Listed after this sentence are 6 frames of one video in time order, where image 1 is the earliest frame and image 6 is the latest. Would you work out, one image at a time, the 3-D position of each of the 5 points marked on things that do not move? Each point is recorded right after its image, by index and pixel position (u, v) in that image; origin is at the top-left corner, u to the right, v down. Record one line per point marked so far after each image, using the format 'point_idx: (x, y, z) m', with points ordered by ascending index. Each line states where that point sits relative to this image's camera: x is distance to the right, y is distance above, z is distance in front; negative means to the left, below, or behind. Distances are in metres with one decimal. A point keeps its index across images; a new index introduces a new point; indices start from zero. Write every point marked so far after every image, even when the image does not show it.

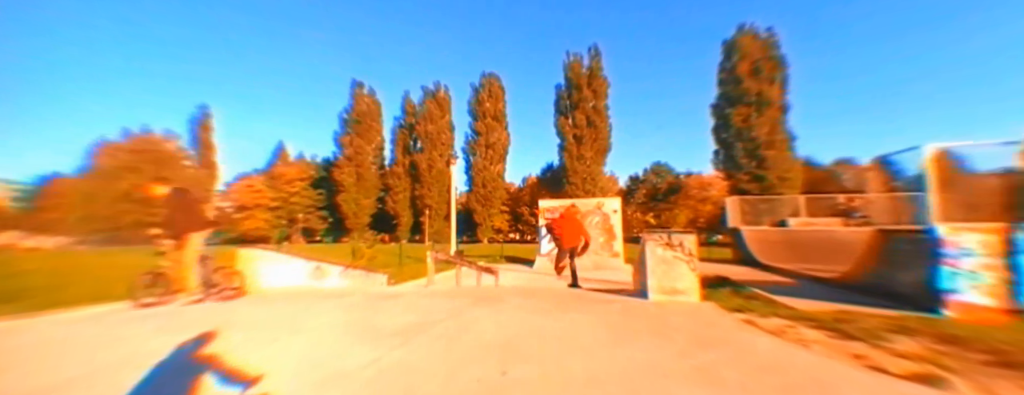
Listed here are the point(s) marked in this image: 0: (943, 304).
0: (+9.6, -2.4, +7.1) m
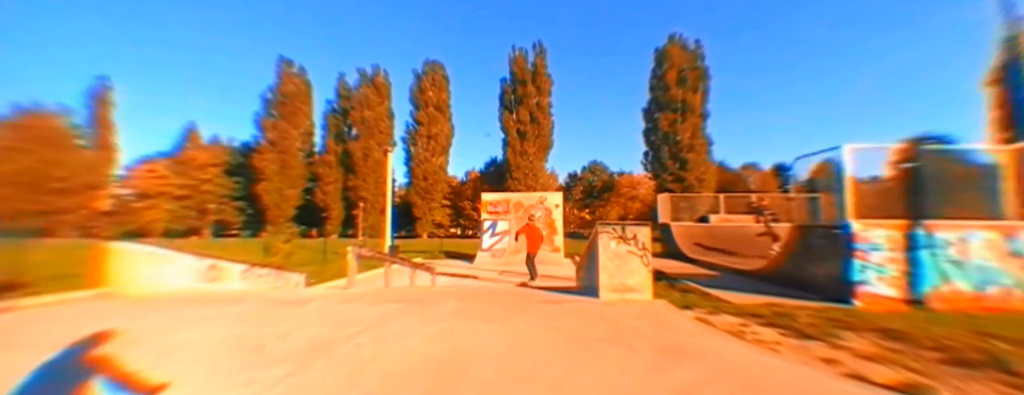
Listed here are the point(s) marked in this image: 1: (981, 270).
0: (+8.2, -2.4, +7.9) m
1: (+10.9, -1.8, +7.3) m
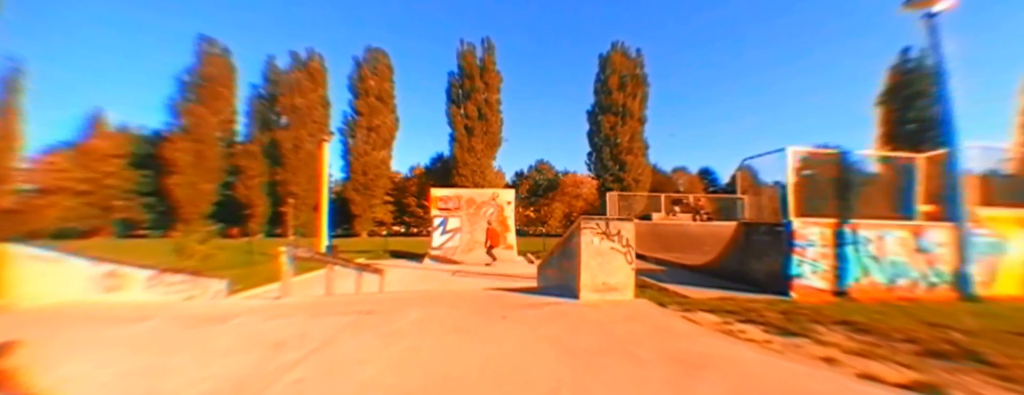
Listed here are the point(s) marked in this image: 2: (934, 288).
0: (+7.3, -2.4, +8.6) m
1: (+10.0, -1.8, +8.4) m
2: (+11.1, -2.4, +8.3) m
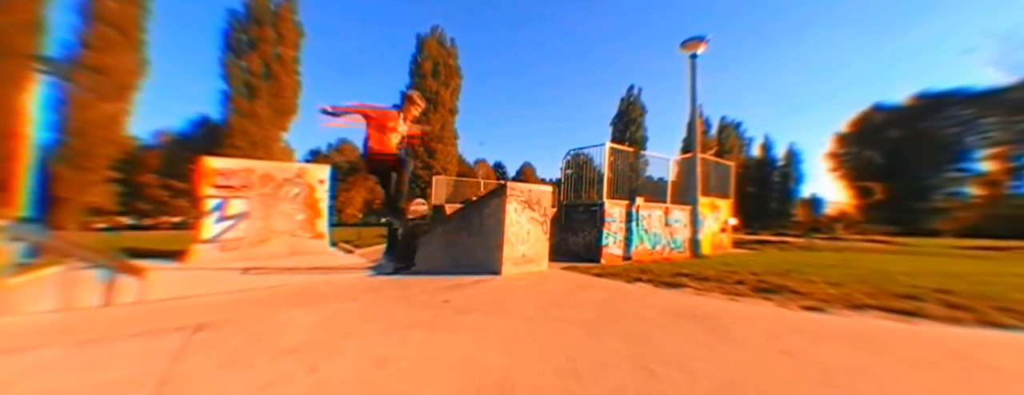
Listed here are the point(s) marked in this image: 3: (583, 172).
0: (+3.1, -2.0, +11.2) m
1: (+5.5, -1.5, +12.5) m
2: (+6.4, -2.1, +13.0) m
3: (+2.7, +1.0, +12.1) m
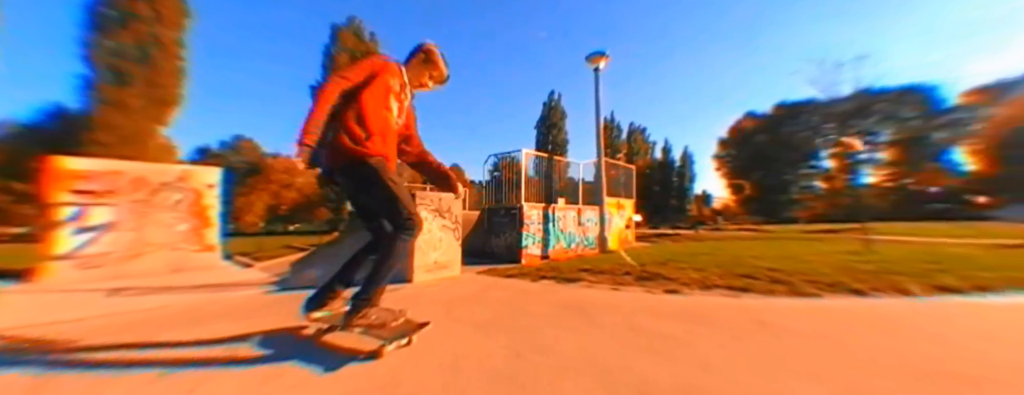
0: (+0.4, -2.1, +11.8) m
1: (+2.4, -1.5, +13.6) m
2: (+3.3, -2.1, +14.2) m
3: (-0.3, +0.9, +12.6) m
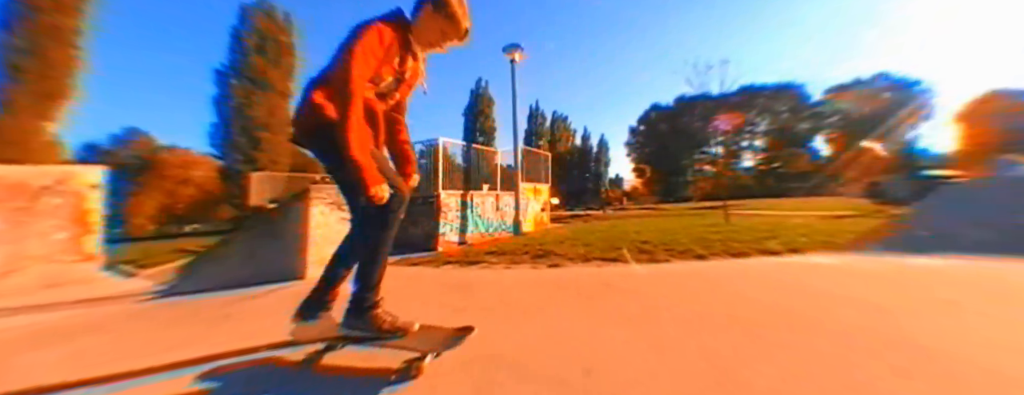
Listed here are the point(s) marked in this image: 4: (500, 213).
0: (-2.5, -1.6, +12.2) m
1: (-0.9, -0.9, +14.3) m
2: (-0.2, -1.5, +15.1) m
3: (-3.3, +1.4, +12.6) m
4: (-0.3, -0.6, +15.0) m
